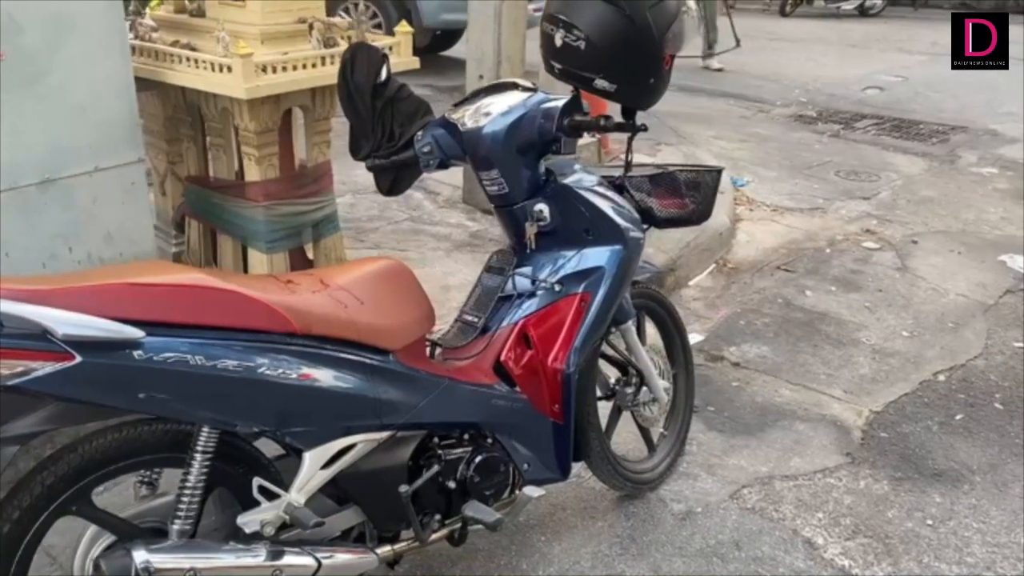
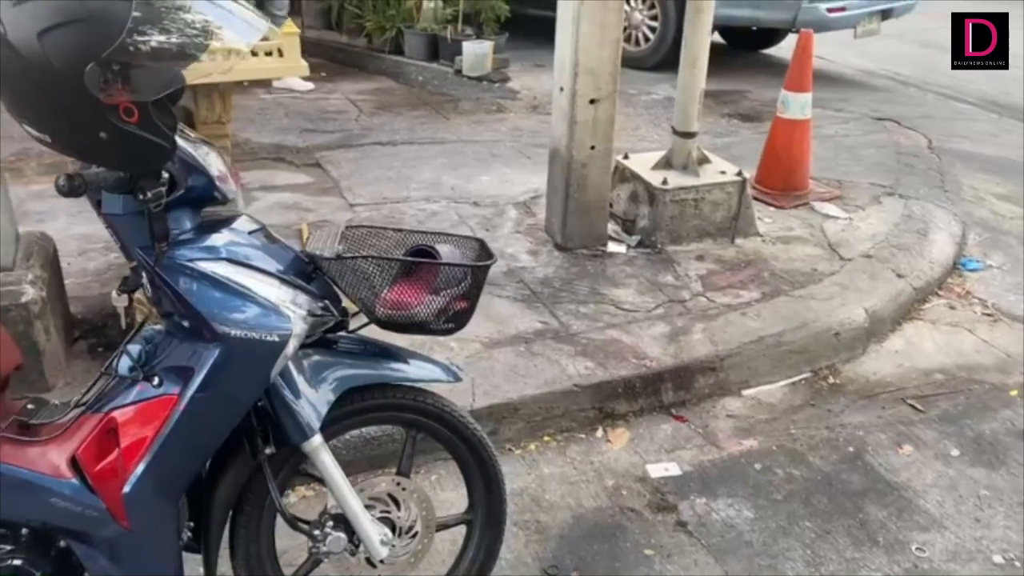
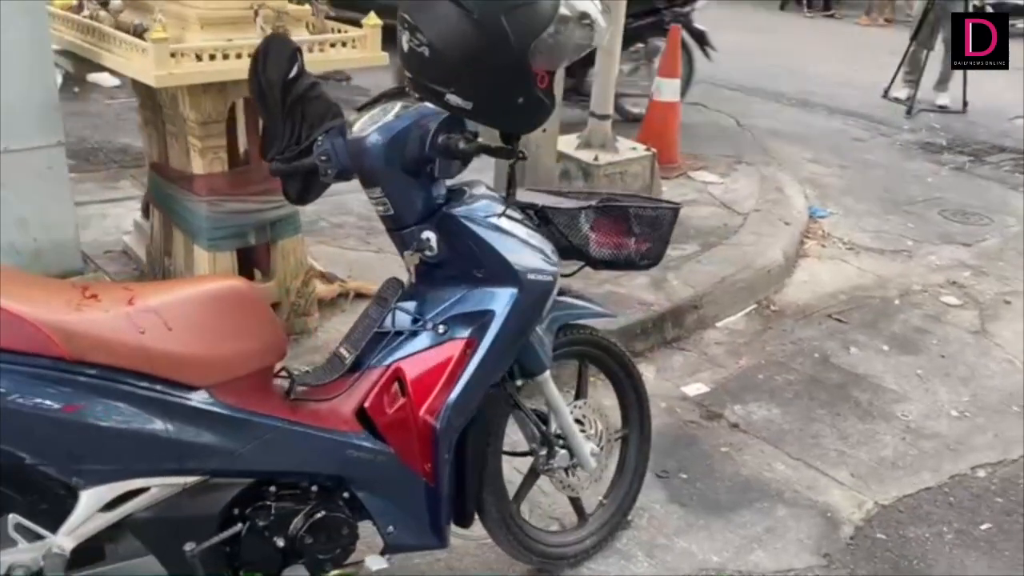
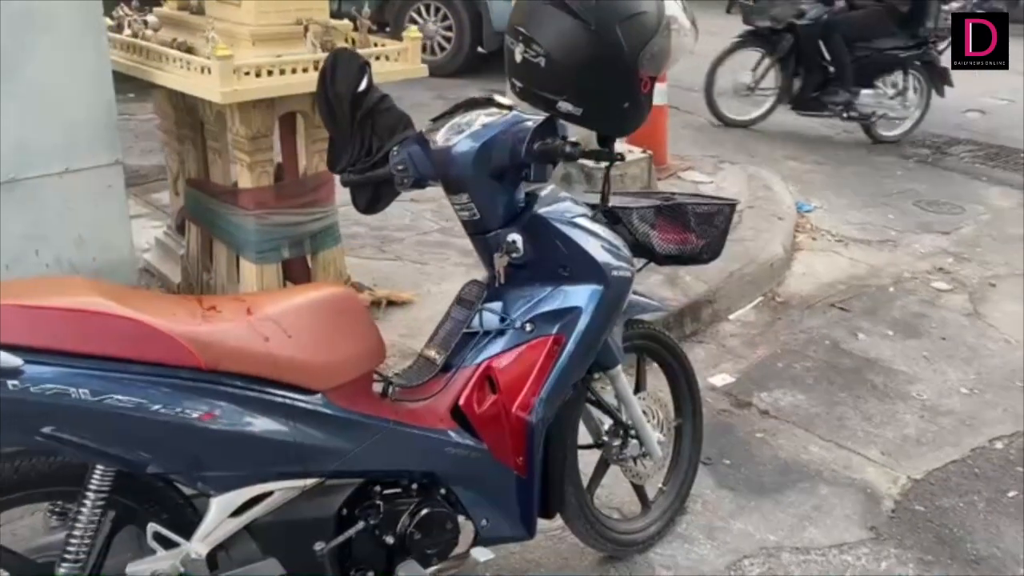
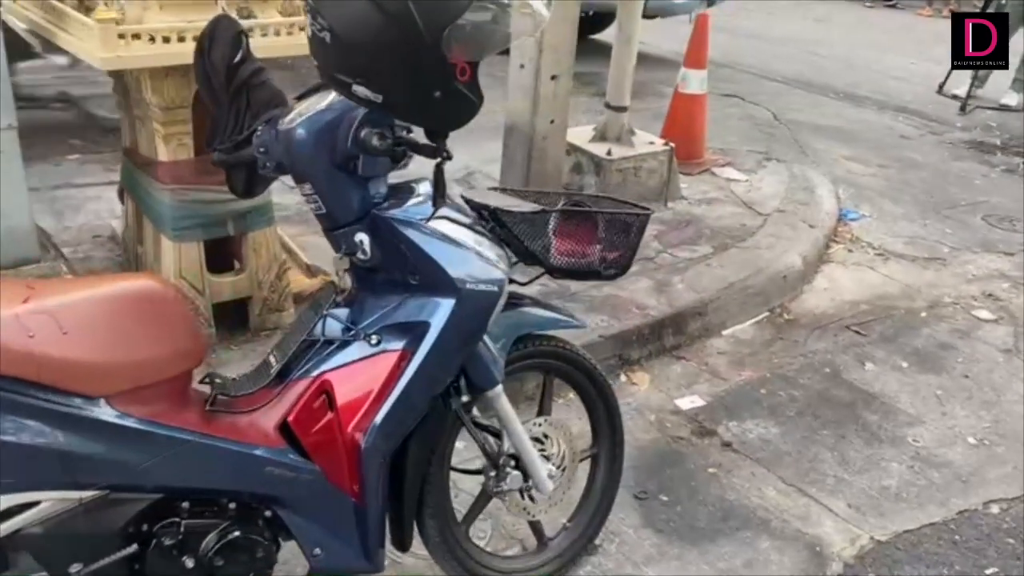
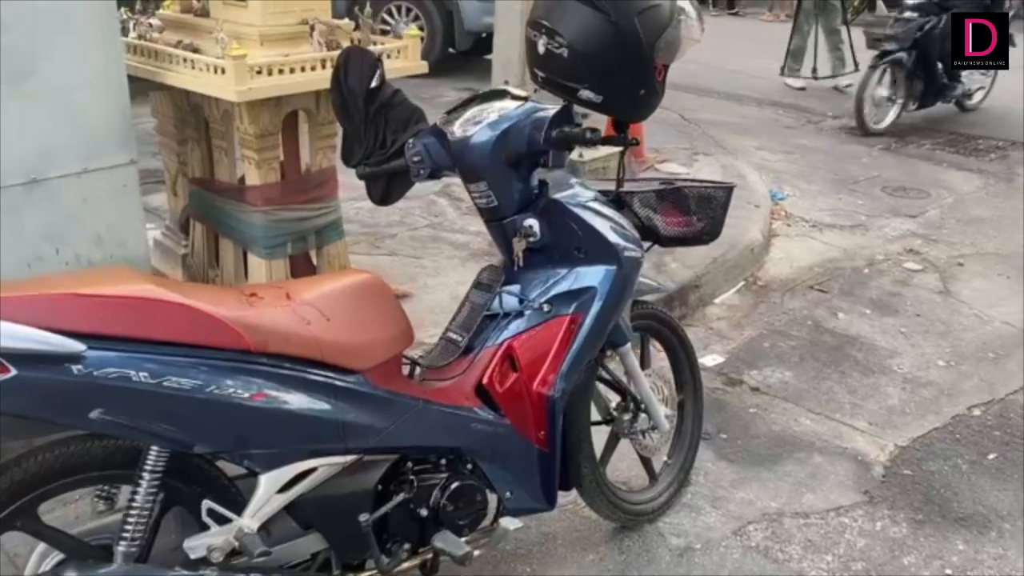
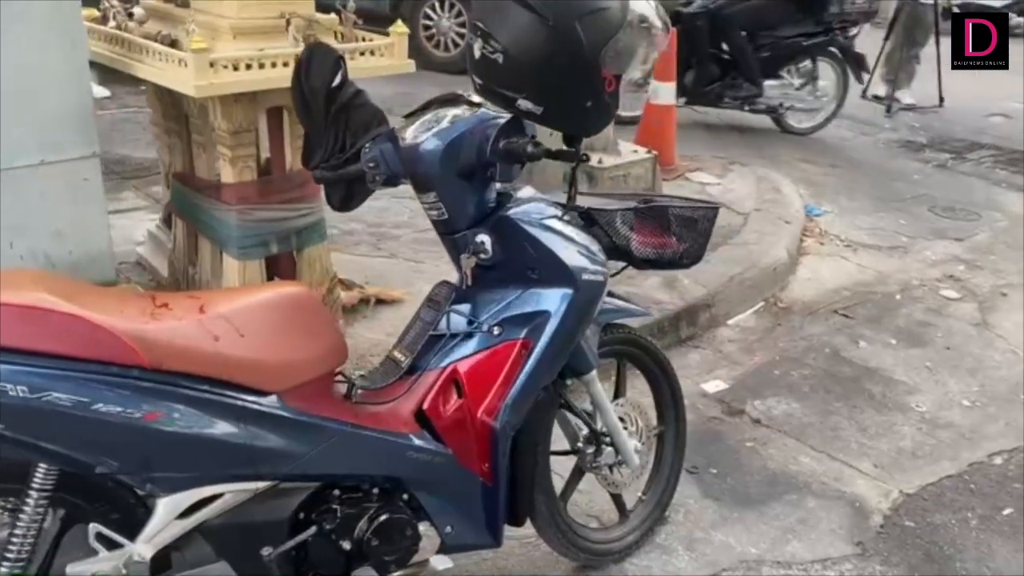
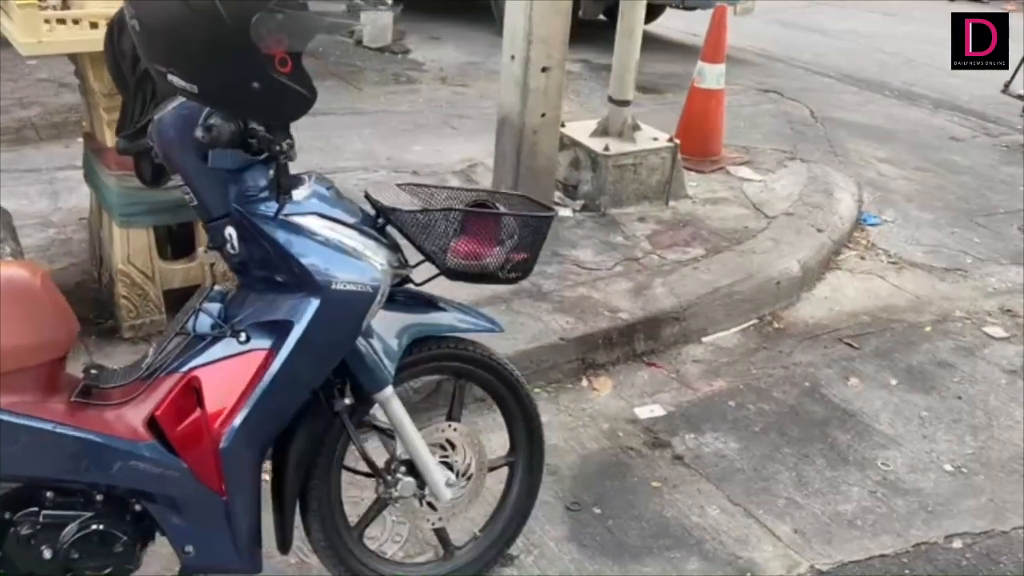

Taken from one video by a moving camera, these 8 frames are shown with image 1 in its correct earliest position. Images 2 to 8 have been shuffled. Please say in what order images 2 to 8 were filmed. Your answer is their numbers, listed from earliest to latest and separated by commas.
6, 4, 7, 3, 5, 8, 2
